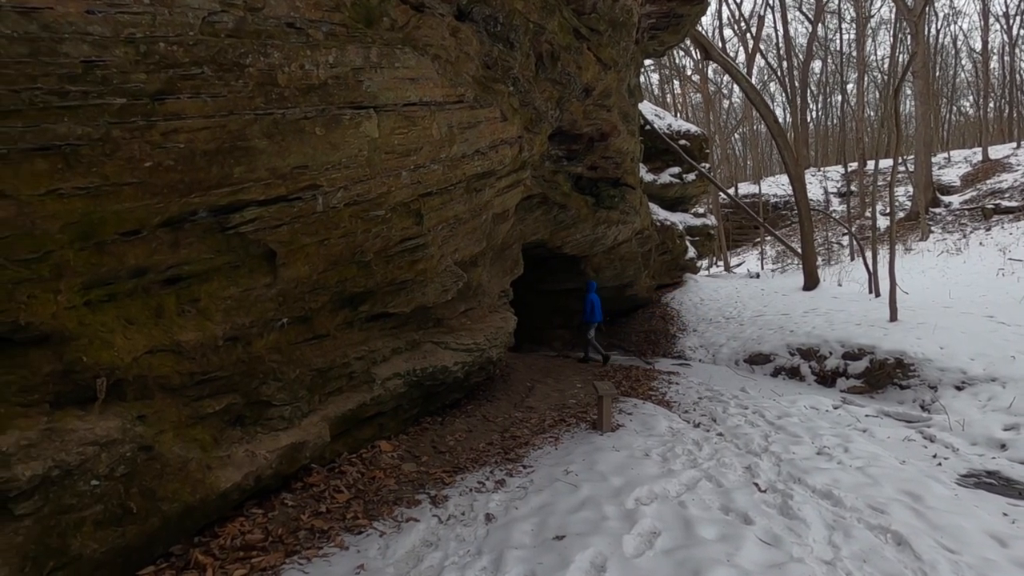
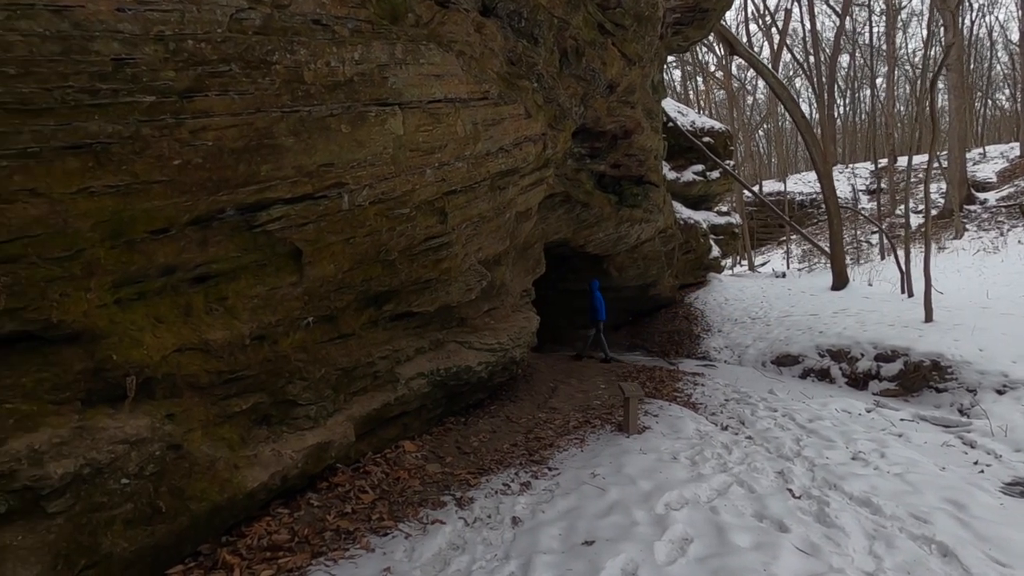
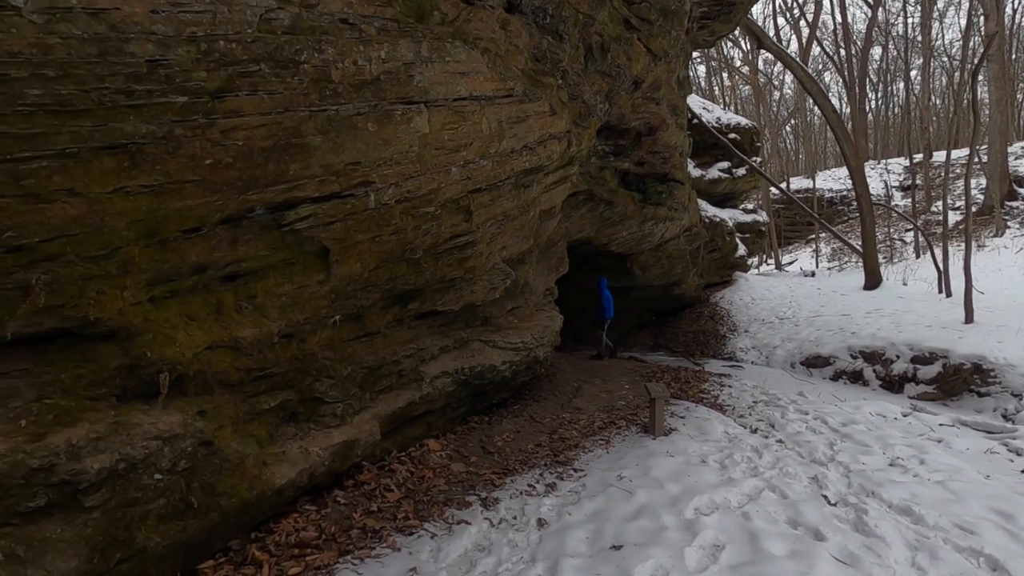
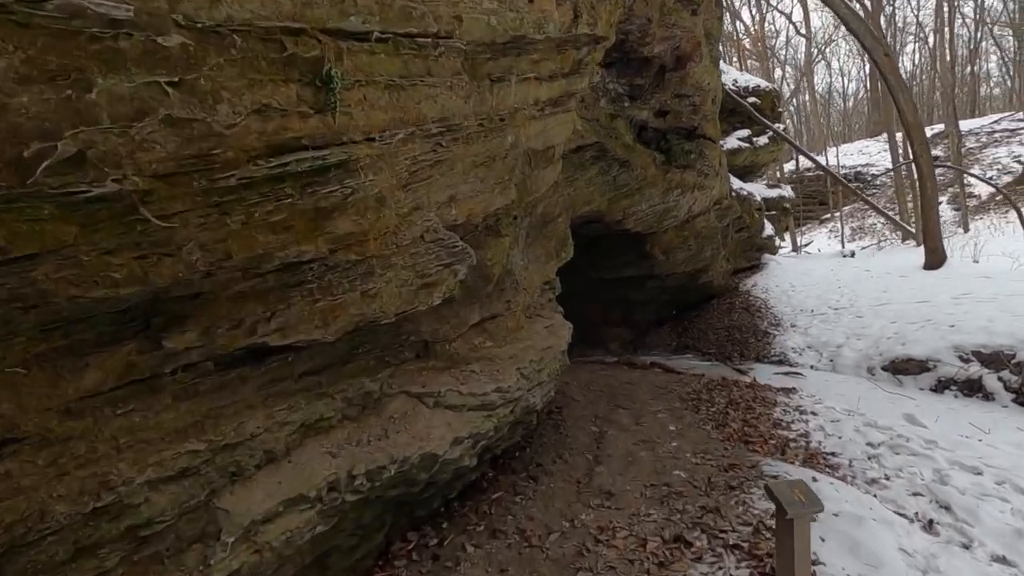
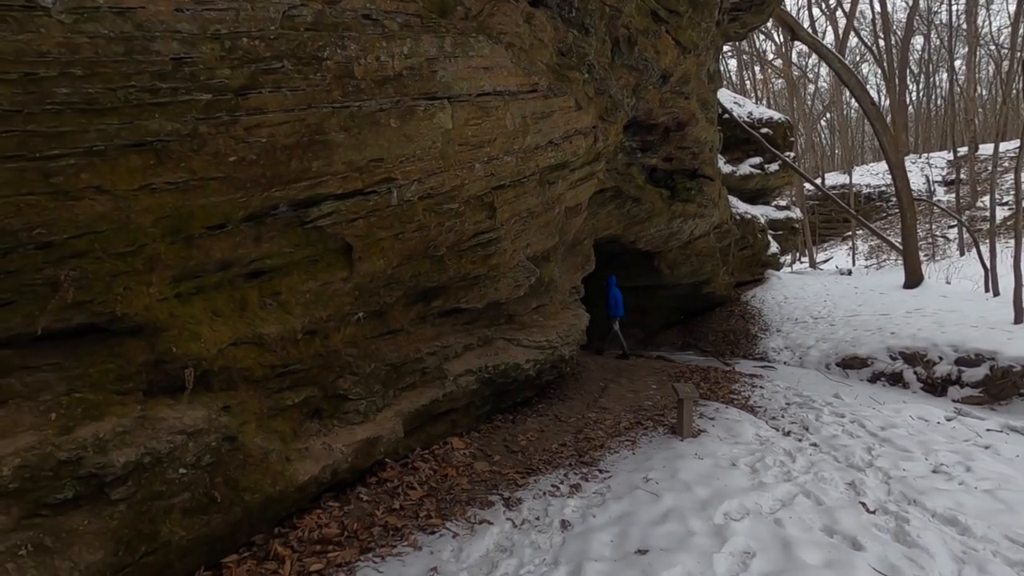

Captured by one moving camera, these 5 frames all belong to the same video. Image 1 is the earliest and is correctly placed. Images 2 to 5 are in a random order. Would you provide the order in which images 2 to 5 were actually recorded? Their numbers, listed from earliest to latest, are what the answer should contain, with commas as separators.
2, 3, 5, 4
